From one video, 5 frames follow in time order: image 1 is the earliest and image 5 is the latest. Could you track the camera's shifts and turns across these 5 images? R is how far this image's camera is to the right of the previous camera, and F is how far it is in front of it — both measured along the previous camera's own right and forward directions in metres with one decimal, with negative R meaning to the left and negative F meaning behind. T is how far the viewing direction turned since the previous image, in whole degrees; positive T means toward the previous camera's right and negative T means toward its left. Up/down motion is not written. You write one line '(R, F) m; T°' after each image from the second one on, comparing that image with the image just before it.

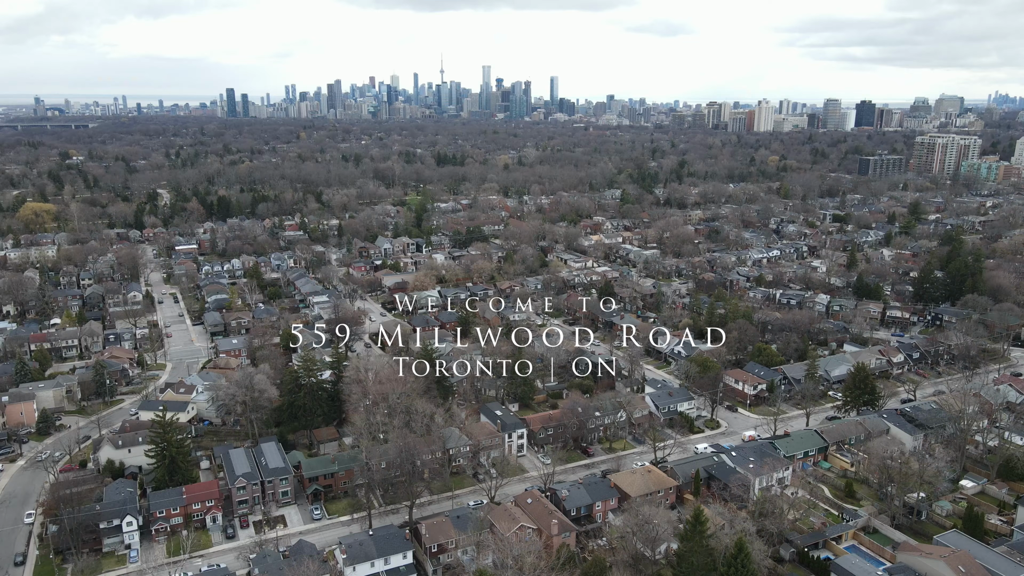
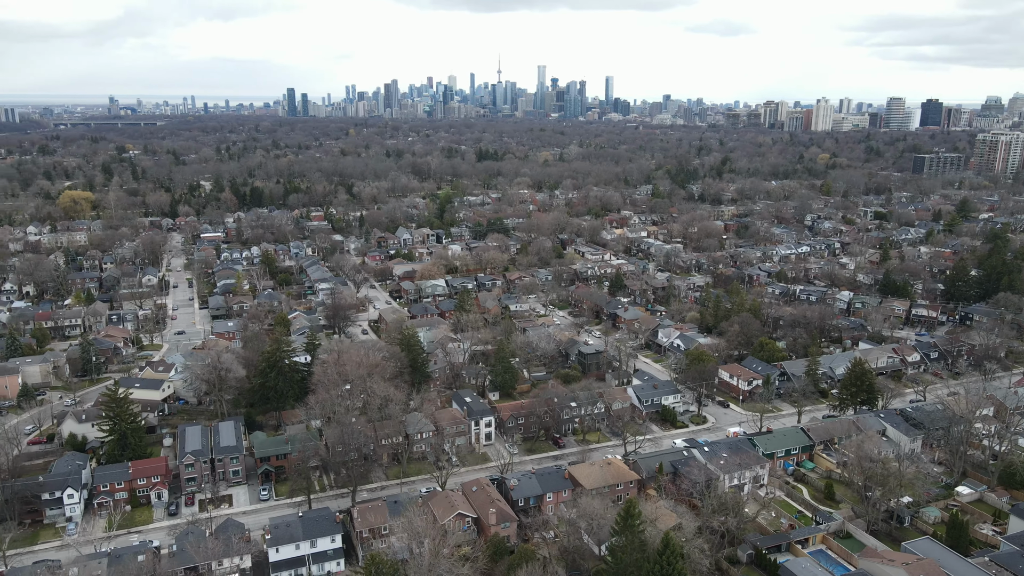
(+3.9, +1.5) m; -4°
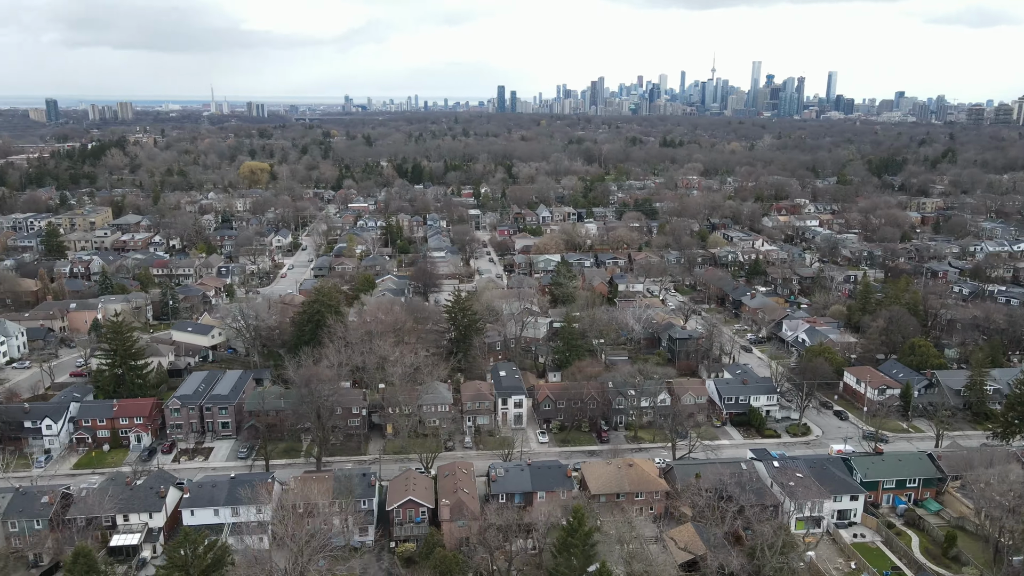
(+5.9, +6.6) m; -15°
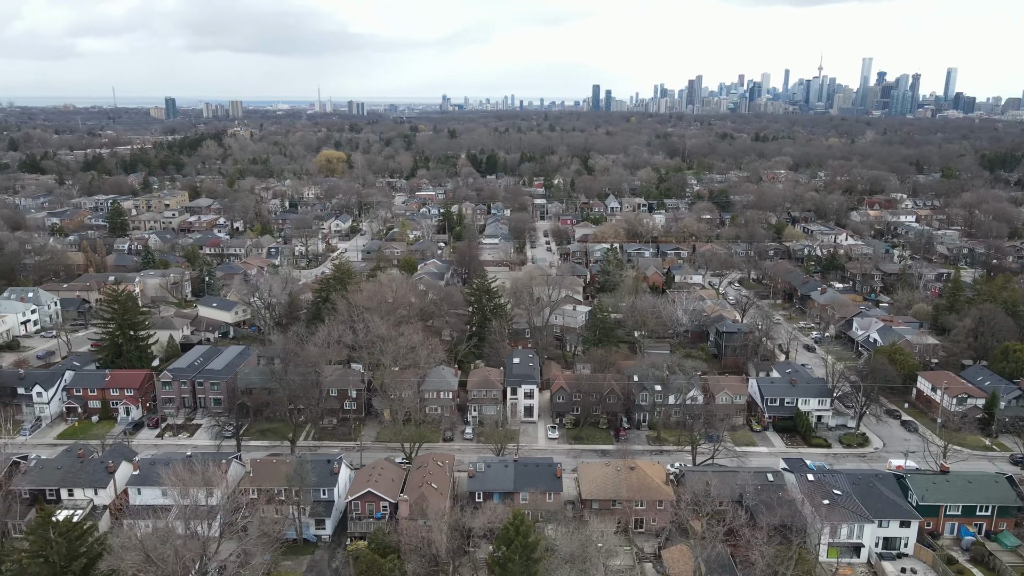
(+2.7, +2.9) m; -7°
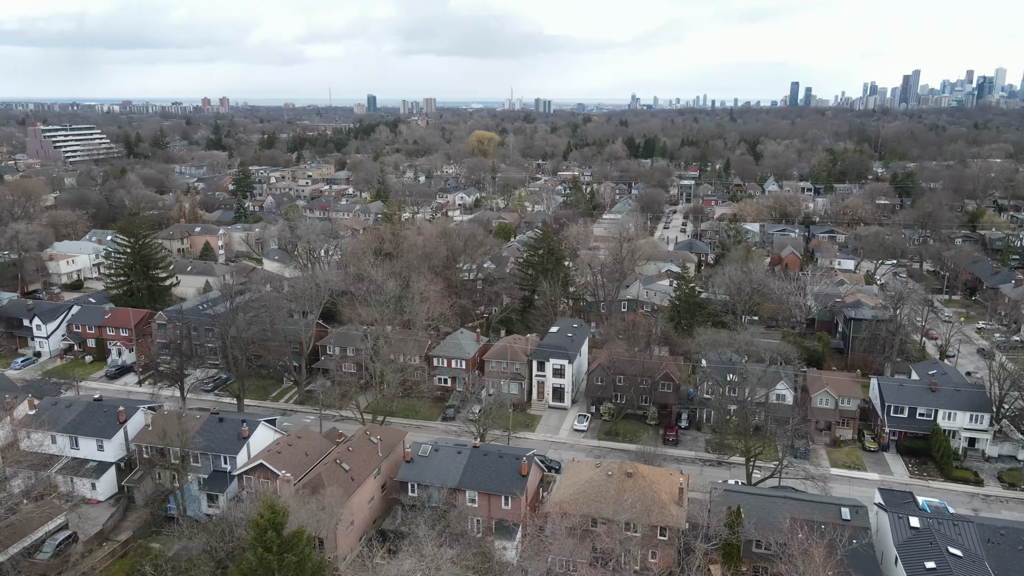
(+4.0, +6.0) m; -14°
